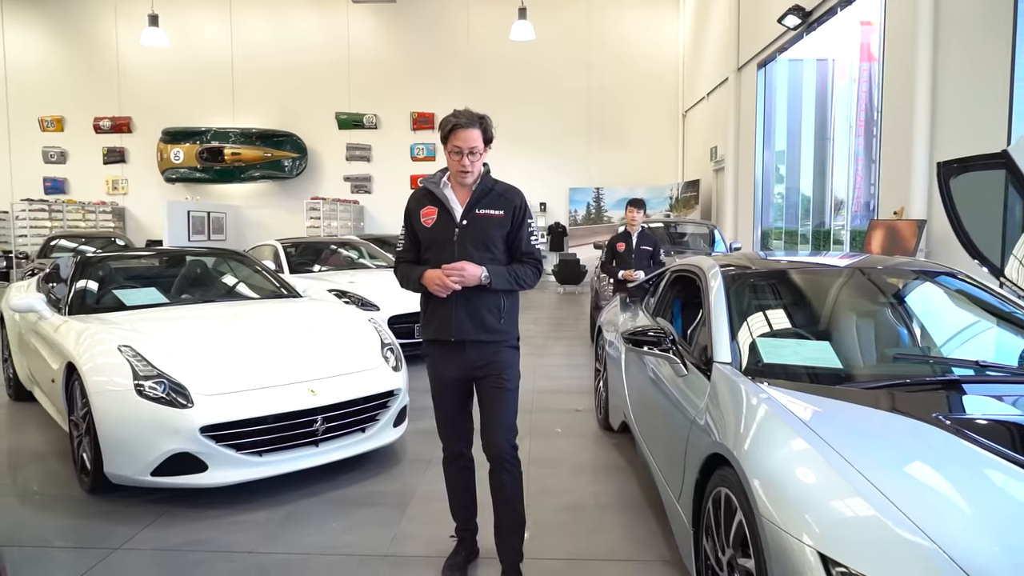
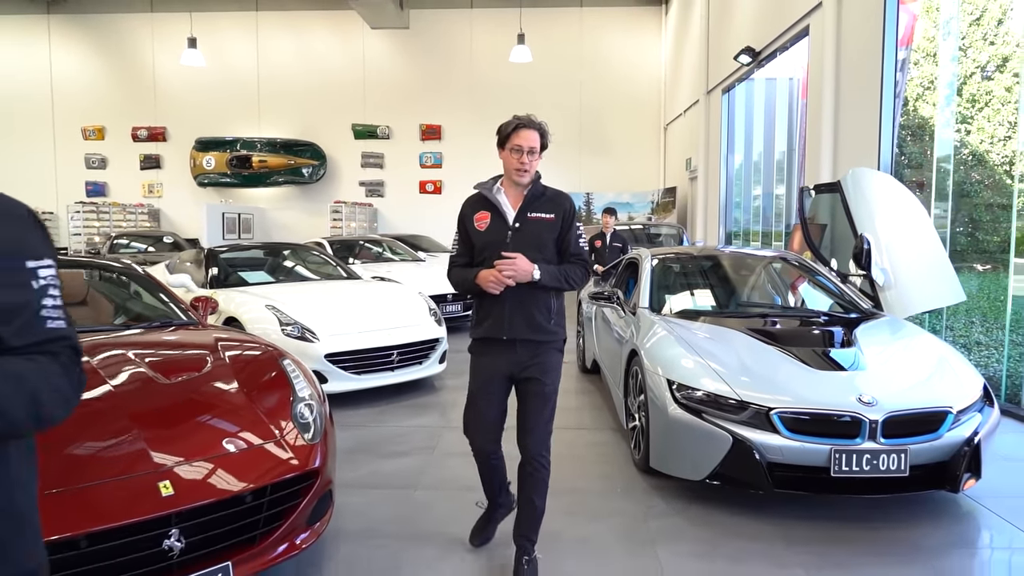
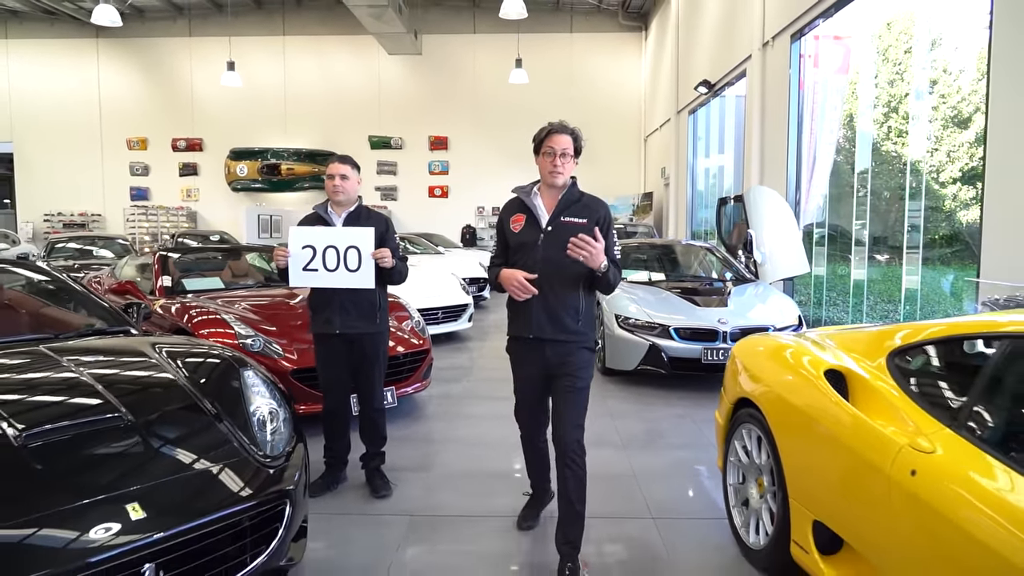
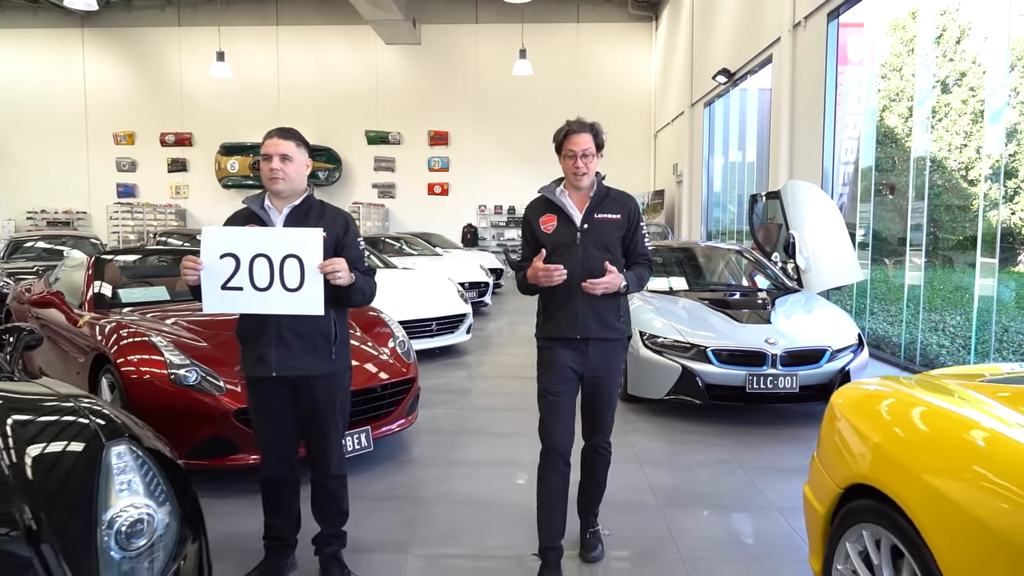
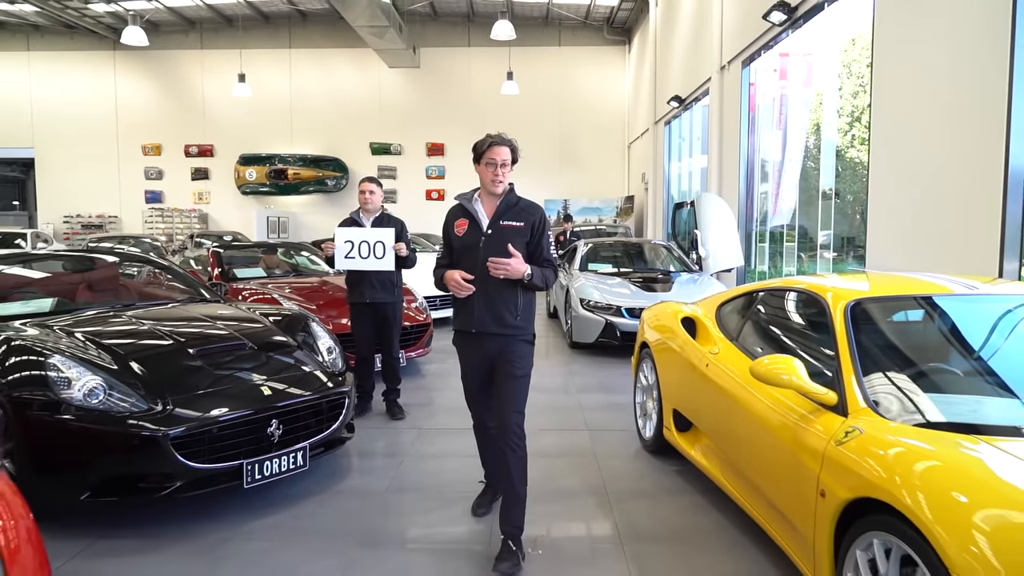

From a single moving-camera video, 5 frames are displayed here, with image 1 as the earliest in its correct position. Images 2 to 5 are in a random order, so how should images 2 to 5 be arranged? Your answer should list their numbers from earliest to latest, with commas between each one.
2, 4, 3, 5
